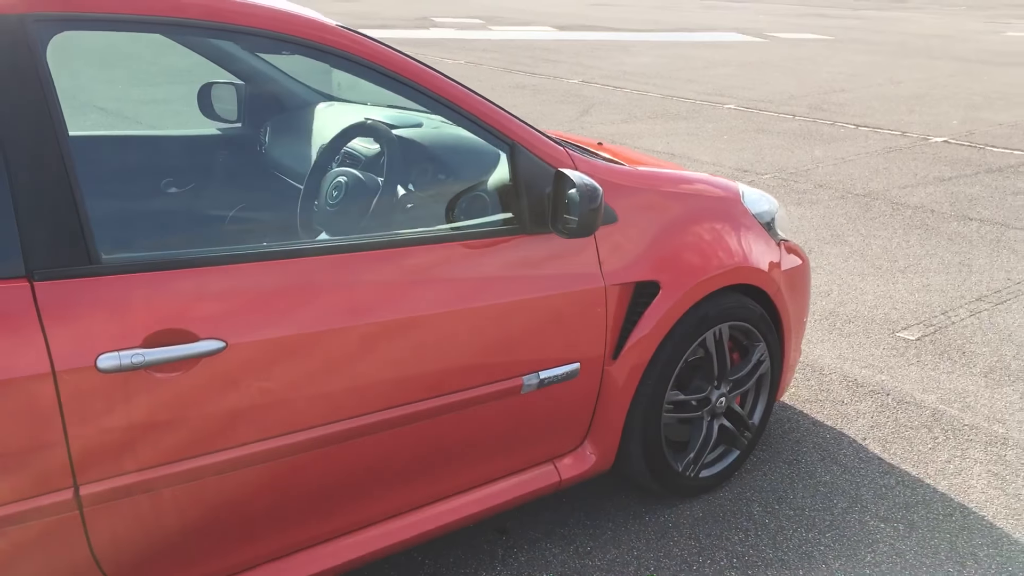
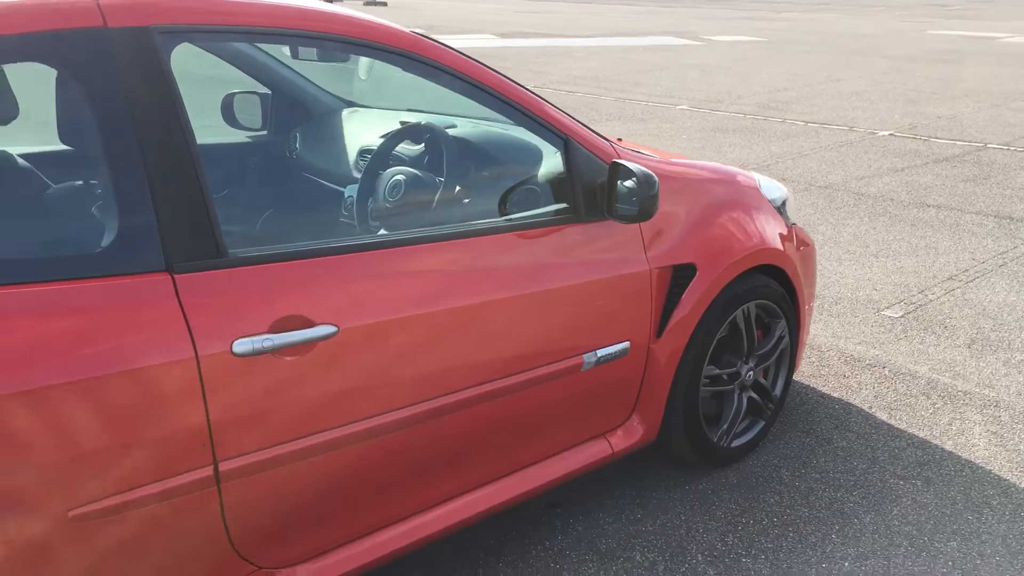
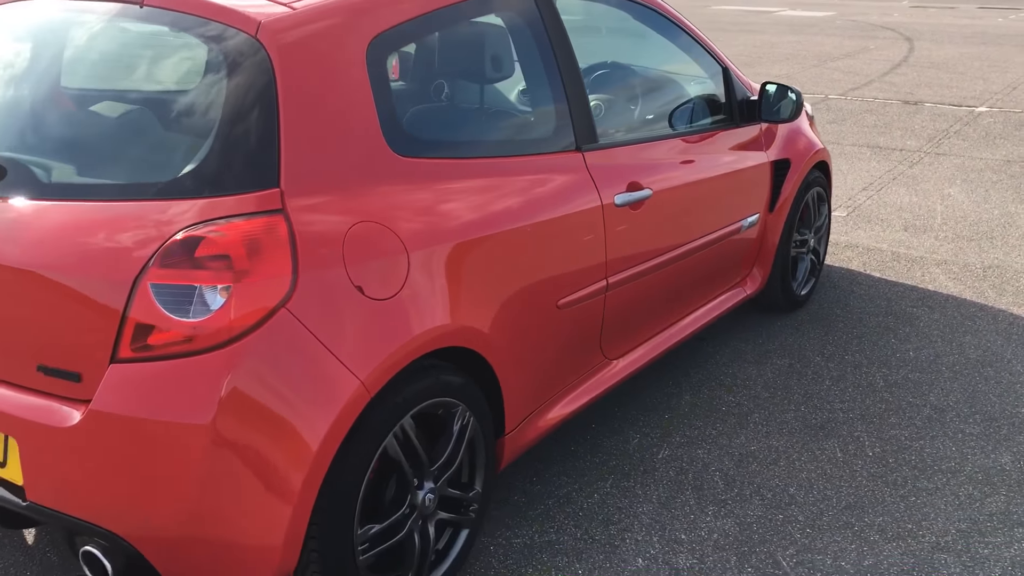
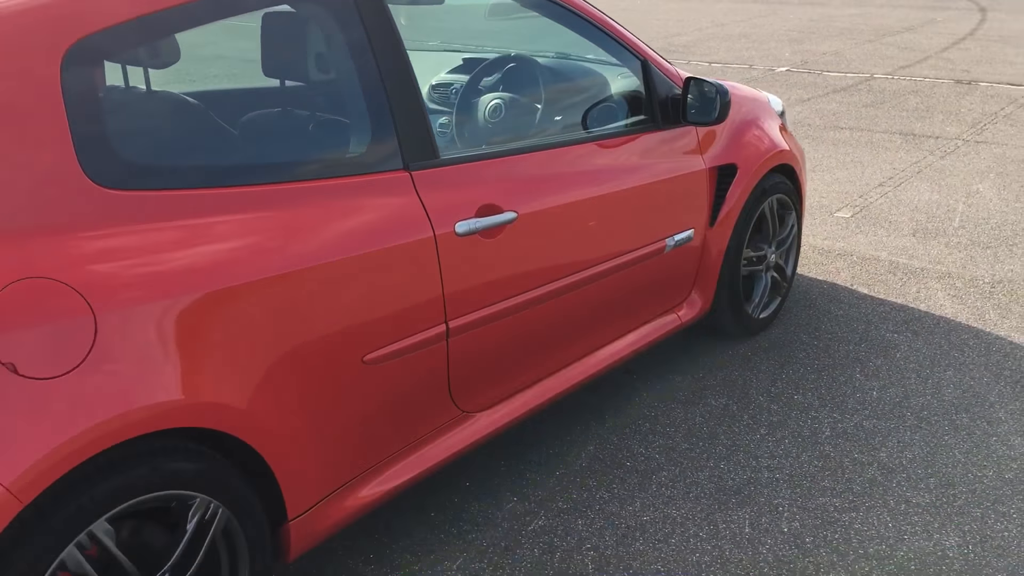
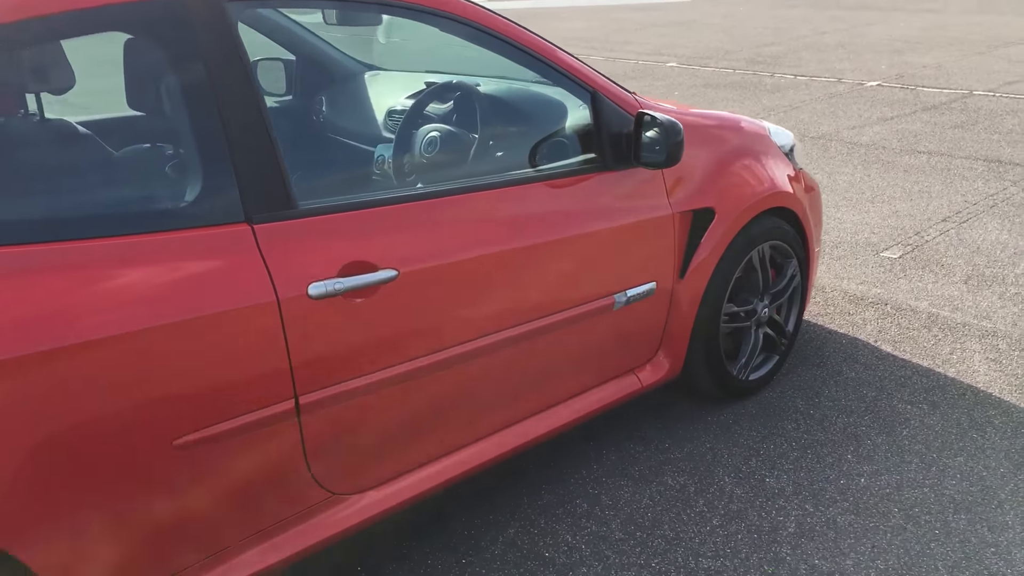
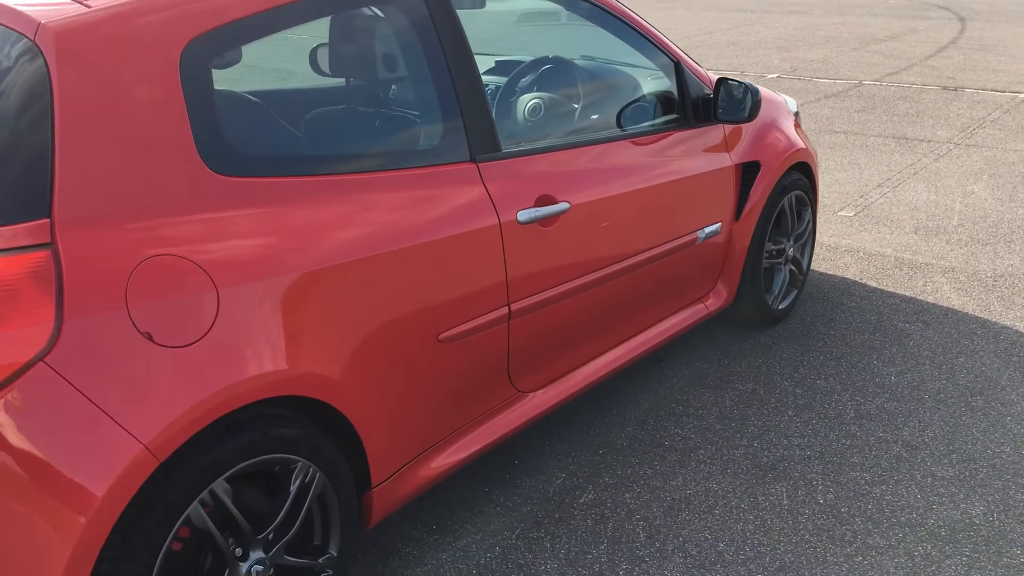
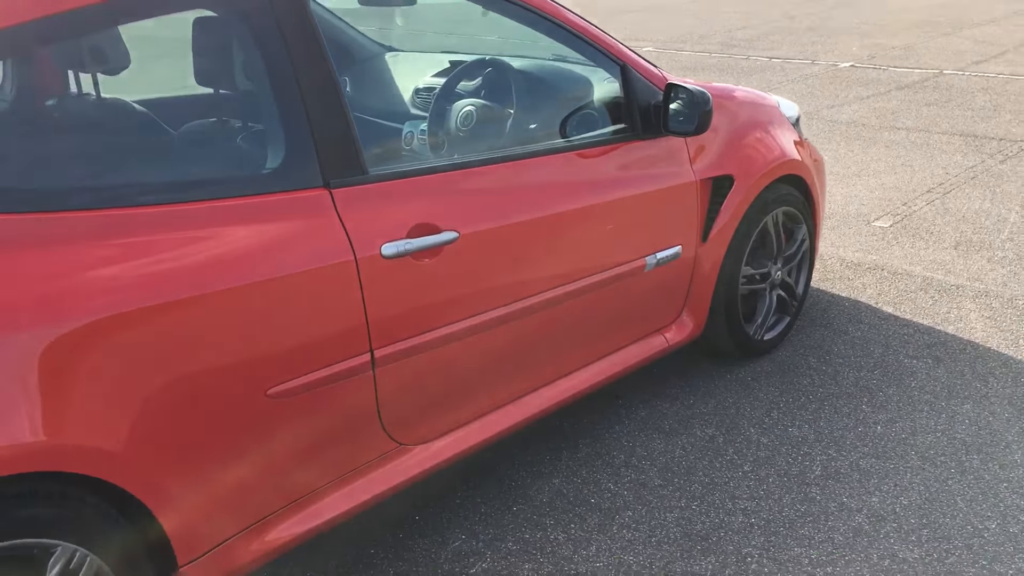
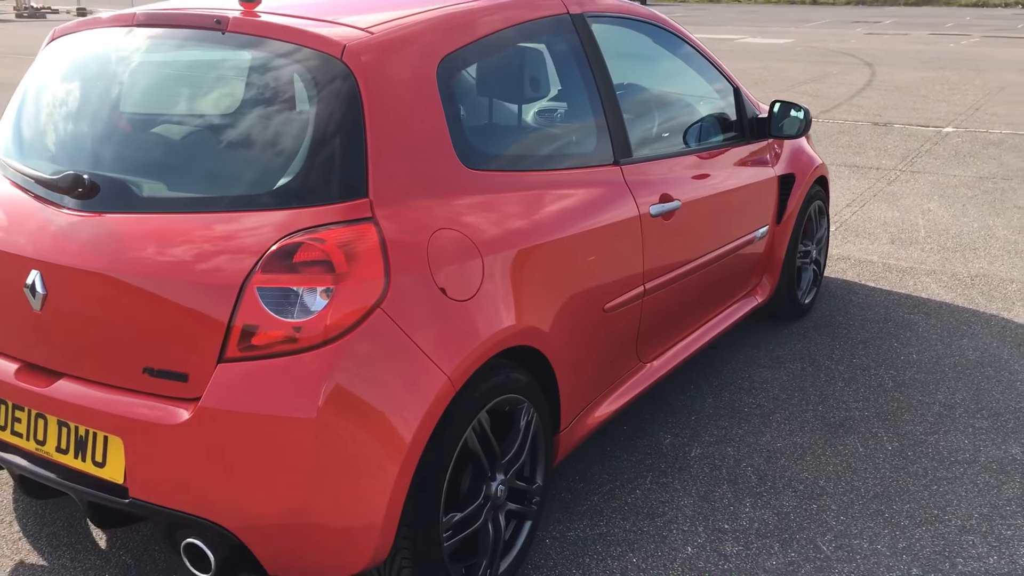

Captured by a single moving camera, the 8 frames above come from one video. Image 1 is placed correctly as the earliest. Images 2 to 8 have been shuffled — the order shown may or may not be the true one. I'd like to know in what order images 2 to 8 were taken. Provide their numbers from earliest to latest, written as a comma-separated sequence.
2, 5, 7, 4, 6, 3, 8
